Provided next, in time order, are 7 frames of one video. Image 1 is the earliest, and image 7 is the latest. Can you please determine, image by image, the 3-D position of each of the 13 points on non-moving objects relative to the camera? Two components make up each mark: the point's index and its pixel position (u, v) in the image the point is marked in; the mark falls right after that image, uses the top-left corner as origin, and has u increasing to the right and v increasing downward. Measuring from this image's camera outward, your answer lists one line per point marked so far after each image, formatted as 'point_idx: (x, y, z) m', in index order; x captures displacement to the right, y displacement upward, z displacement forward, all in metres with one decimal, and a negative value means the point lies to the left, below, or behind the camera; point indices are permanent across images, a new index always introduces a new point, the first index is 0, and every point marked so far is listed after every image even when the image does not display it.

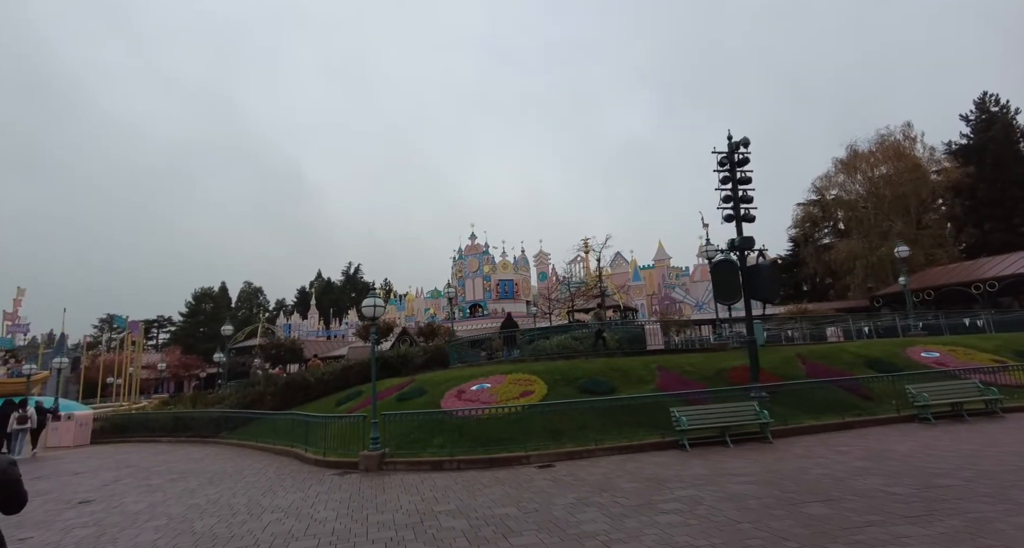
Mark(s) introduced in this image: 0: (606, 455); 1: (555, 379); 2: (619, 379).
0: (+2.2, -4.3, +11.1) m
1: (+1.4, -3.3, +14.9) m
2: (+3.4, -3.3, +14.7) m
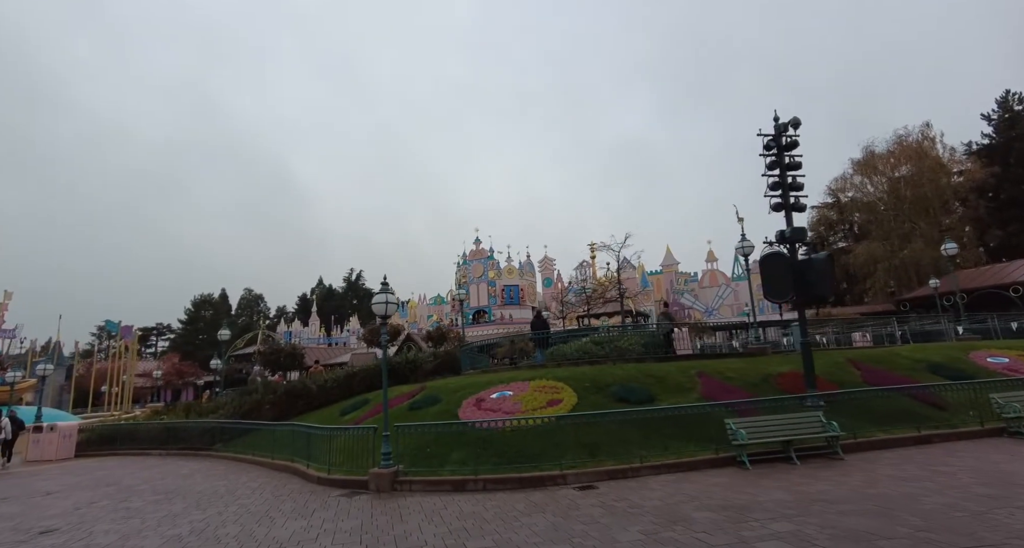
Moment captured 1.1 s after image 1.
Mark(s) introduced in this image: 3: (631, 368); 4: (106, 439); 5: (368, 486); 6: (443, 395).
0: (+2.9, -4.1, +9.6) m
1: (+2.1, -3.2, +13.4) m
2: (+4.1, -3.2, +13.2) m
3: (+3.7, -3.0, +14.7) m
4: (-17.1, -6.9, +19.6) m
5: (-3.2, -4.7, +10.4) m
6: (-2.1, -3.8, +14.6) m
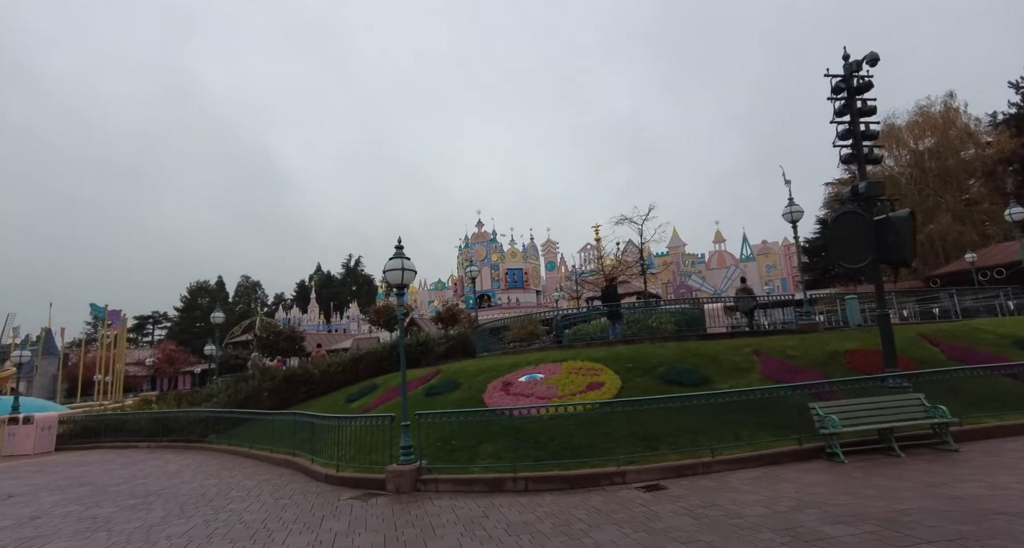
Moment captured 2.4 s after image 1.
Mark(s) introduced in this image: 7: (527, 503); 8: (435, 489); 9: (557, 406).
0: (+3.7, -3.4, +8.0) m
1: (+2.9, -2.4, +11.8) m
2: (+4.9, -2.3, +11.6) m
3: (+4.5, -2.1, +13.0) m
4: (-16.3, -6.1, +18.0) m
5: (-2.4, -4.0, +8.7) m
6: (-1.3, -2.9, +13.0) m
7: (+0.2, -3.6, +7.3) m
8: (-1.4, -3.9, +8.4) m
9: (+0.8, -2.4, +8.5) m
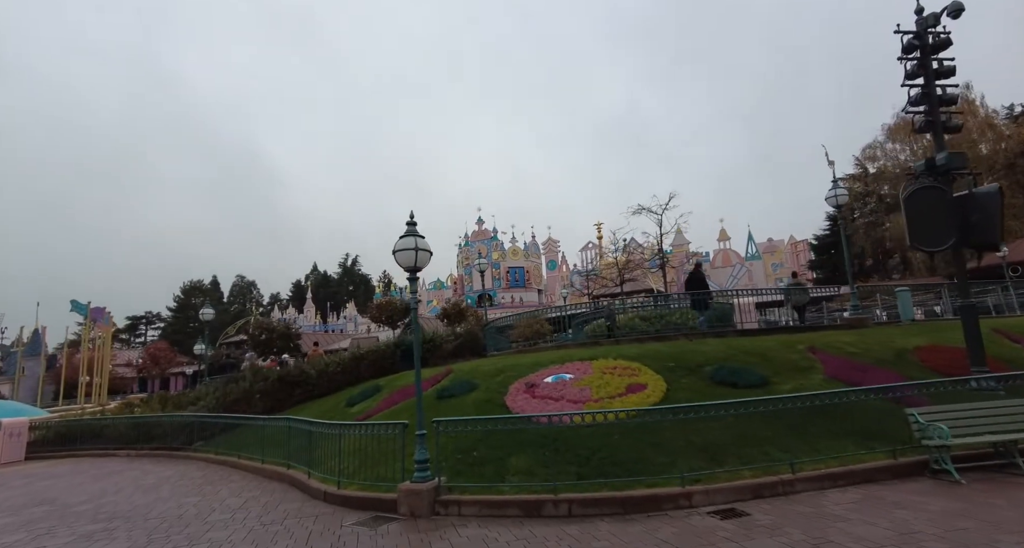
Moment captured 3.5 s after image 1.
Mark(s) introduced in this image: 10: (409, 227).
0: (+4.3, -3.1, +6.6) m
1: (+3.4, -2.0, +10.4) m
2: (+5.5, -2.0, +10.2) m
3: (+5.1, -1.7, +11.6) m
4: (-15.7, -5.8, +16.4) m
5: (-1.8, -3.6, +7.3) m
6: (-0.8, -2.6, +11.5) m
7: (+0.8, -3.3, +5.9) m
8: (-0.8, -3.6, +7.0) m
9: (+1.4, -2.1, +7.0) m
10: (-1.8, +0.8, +8.1) m
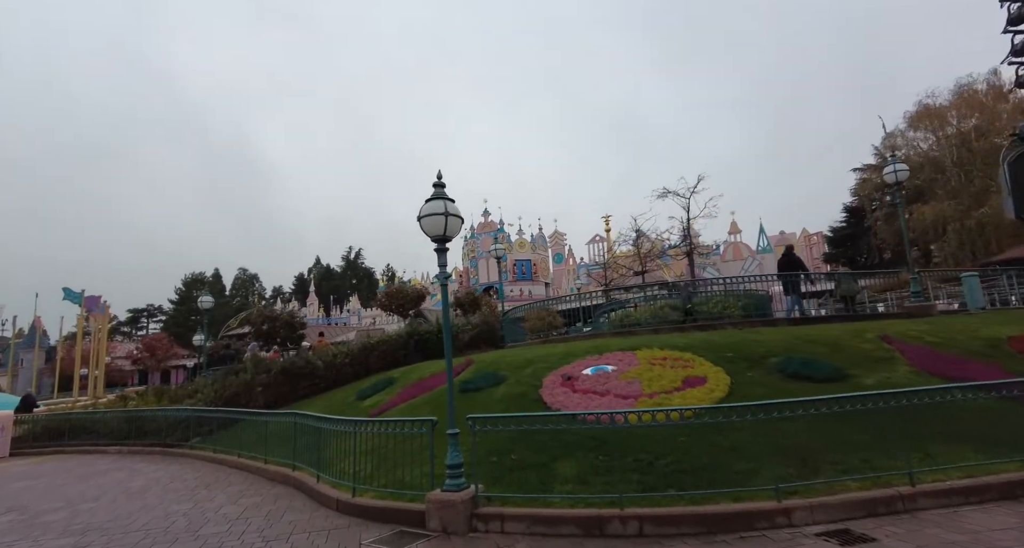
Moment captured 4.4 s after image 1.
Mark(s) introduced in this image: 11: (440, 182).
0: (+5.0, -2.7, +5.3) m
1: (+4.1, -1.6, +9.1) m
2: (+6.2, -1.6, +8.9) m
3: (+5.8, -1.3, +10.3) m
4: (-15.0, -5.2, +15.3) m
5: (-1.1, -3.2, +6.0) m
6: (-0.1, -2.2, +10.3) m
7: (+1.5, -2.9, +4.6) m
8: (-0.1, -3.1, +5.7) m
9: (+2.1, -1.7, +5.8) m
10: (-1.1, +1.2, +6.8) m
11: (-1.1, +1.4, +7.0) m
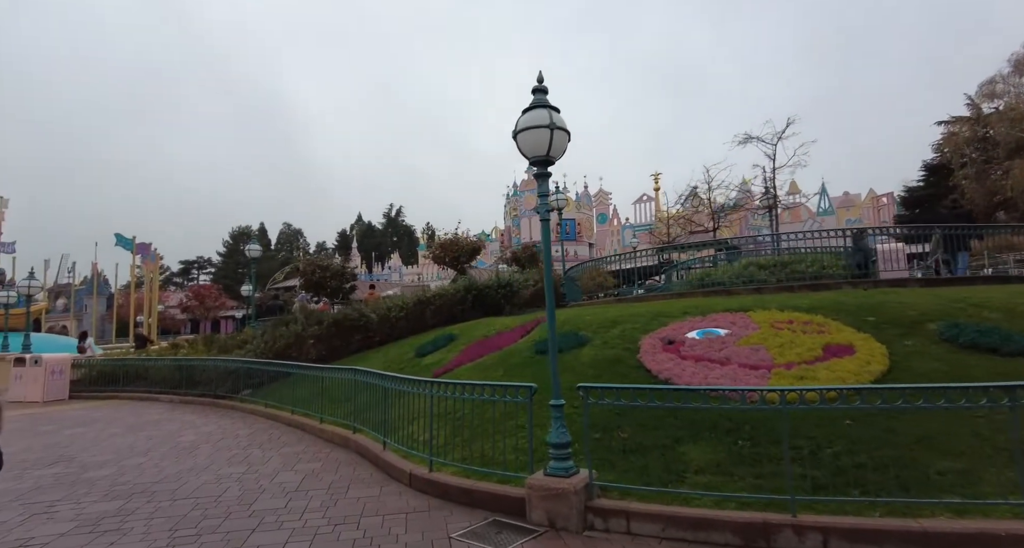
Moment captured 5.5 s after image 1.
0: (+6.2, -2.1, +3.6) m
1: (+5.6, -0.7, +7.4) m
2: (+7.6, -0.8, +7.0) m
3: (+7.4, -0.4, +8.4) m
4: (-13.1, -3.4, +15.2) m
5: (+0.1, -2.5, +4.8) m
6: (+1.5, -1.1, +8.9) m
7: (+2.6, -2.3, +3.2) m
8: (+1.1, -2.5, +4.5) m
9: (+3.3, -1.0, +4.2) m
10: (+0.3, +2.0, +5.3) m
11: (+0.3, +2.2, +5.4) m
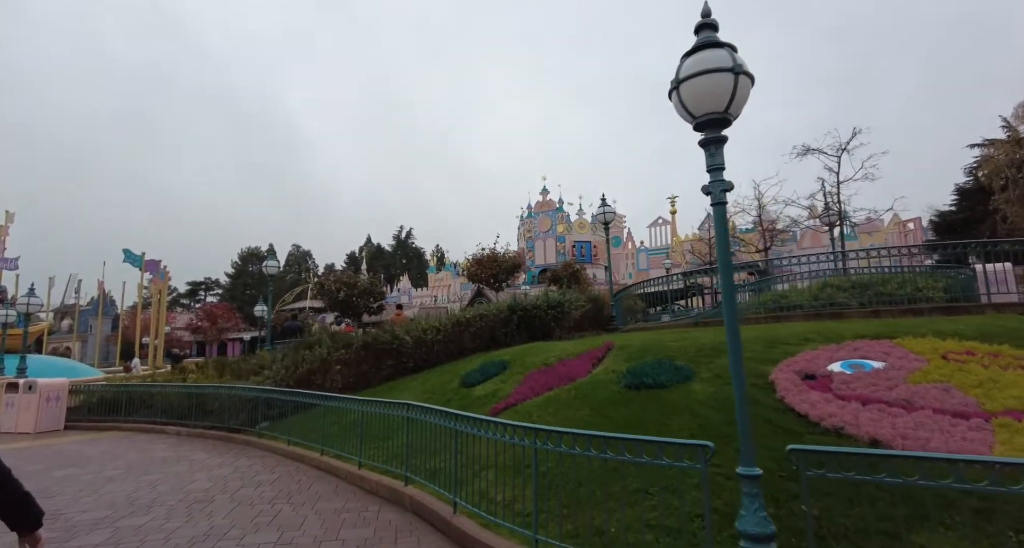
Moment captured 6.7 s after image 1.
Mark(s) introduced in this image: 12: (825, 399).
0: (+7.5, -2.2, +2.0) m
1: (+6.9, -1.0, +5.8) m
2: (+8.9, -1.0, +5.4) m
3: (+8.7, -0.7, +6.9) m
4: (-11.7, -3.8, +13.6) m
5: (+1.4, -2.5, +3.2) m
6: (+2.8, -1.4, +7.3) m
7: (+3.9, -2.3, +1.6) m
8: (+2.4, -2.5, +2.8) m
9: (+4.6, -1.1, +2.7) m
10: (+1.6, +1.9, +3.9) m
11: (+1.6, +2.1, +4.0) m
12: (+3.6, -1.5, +5.6) m
